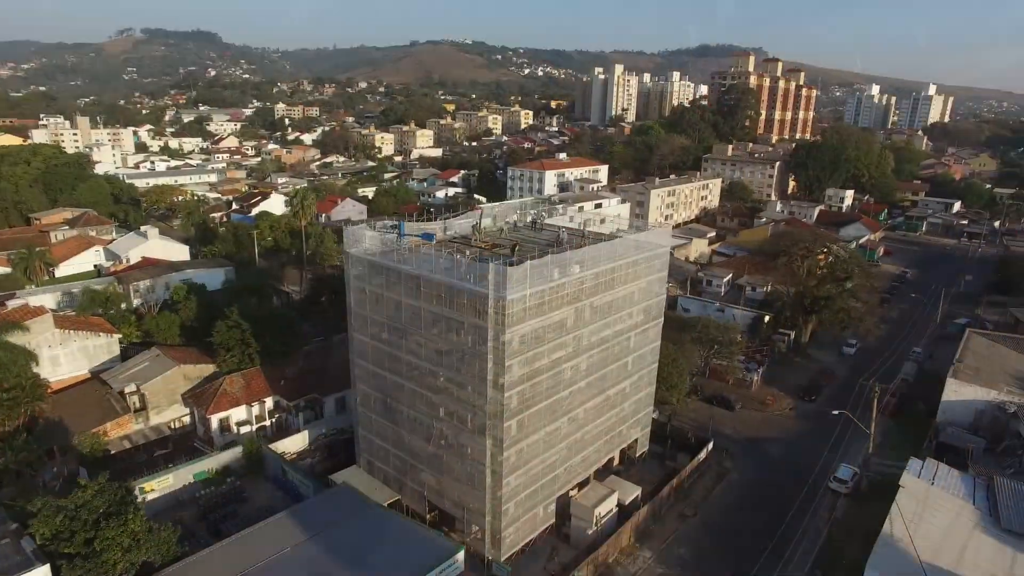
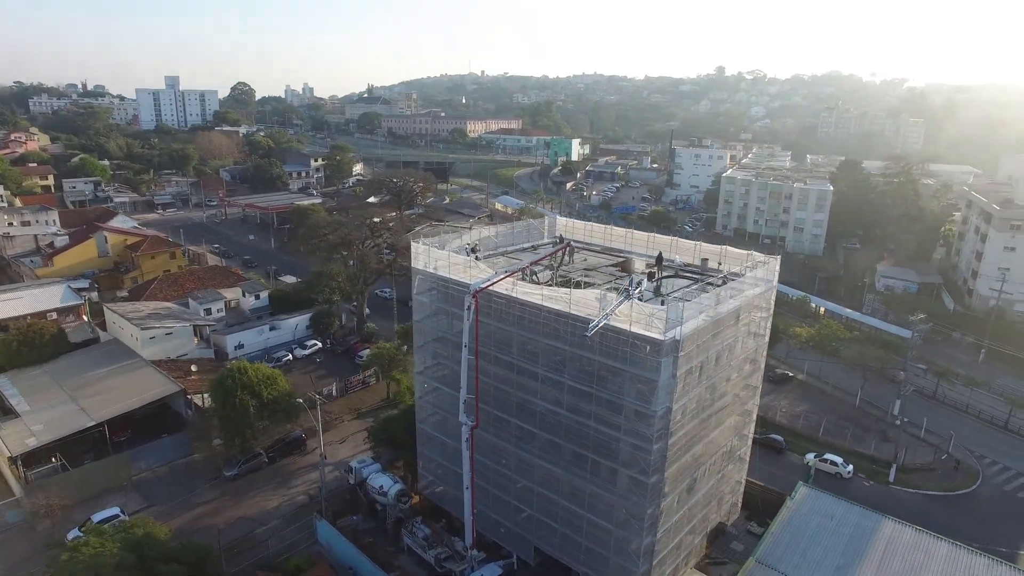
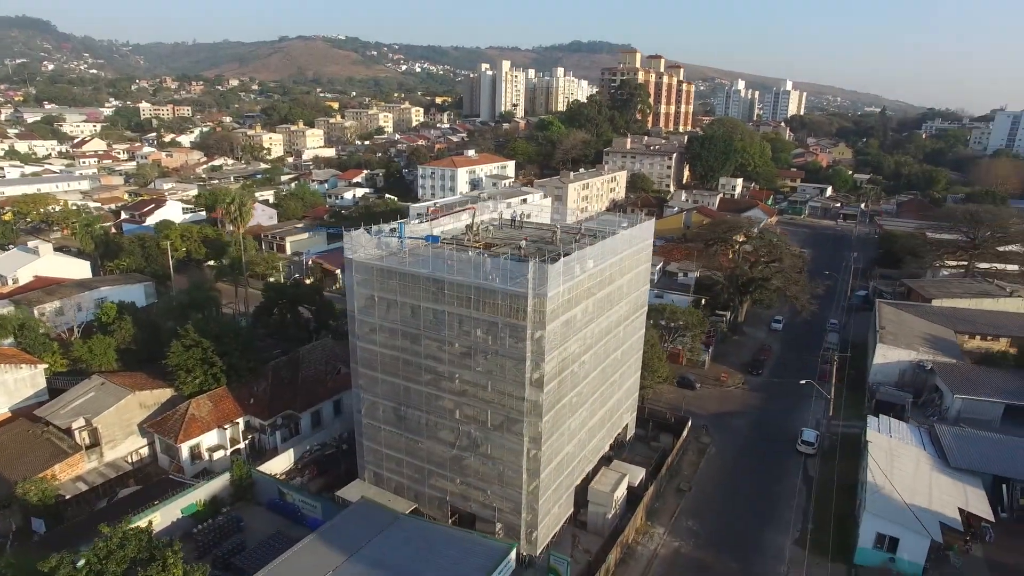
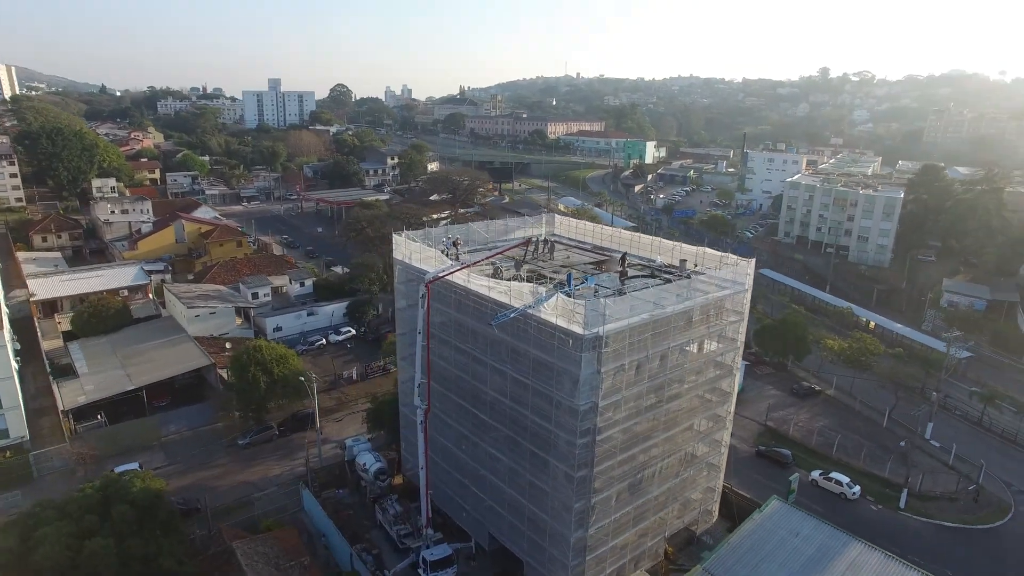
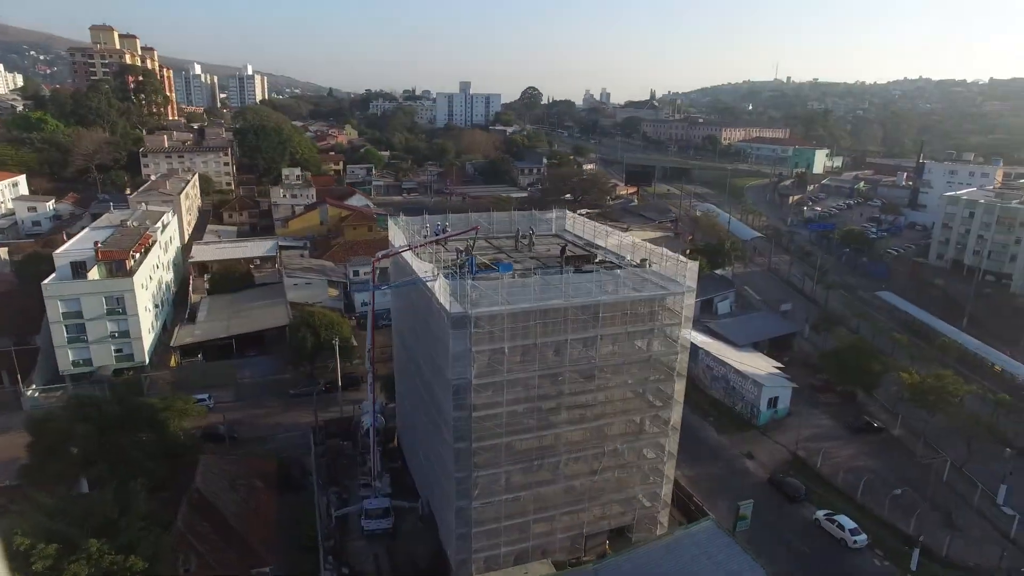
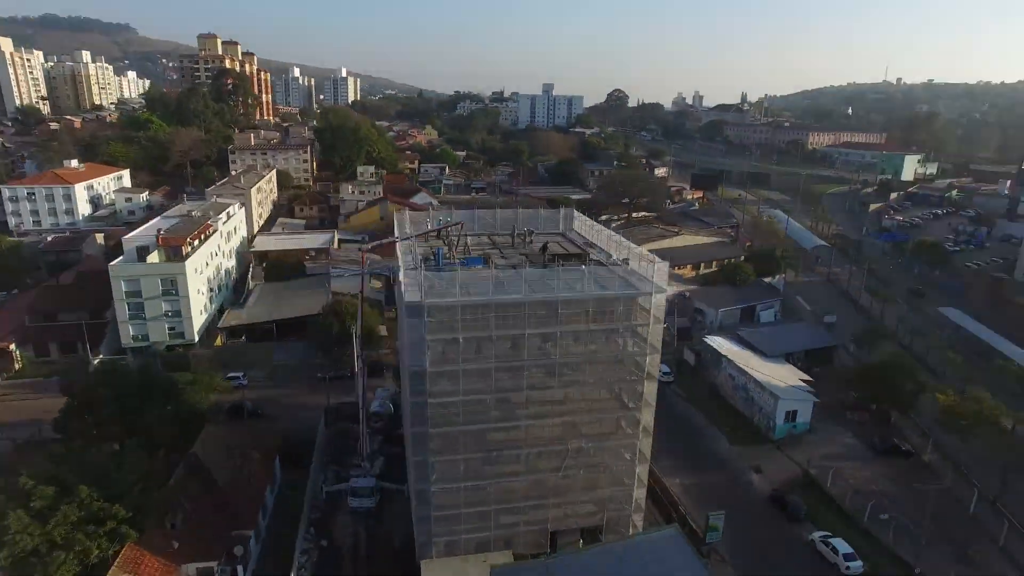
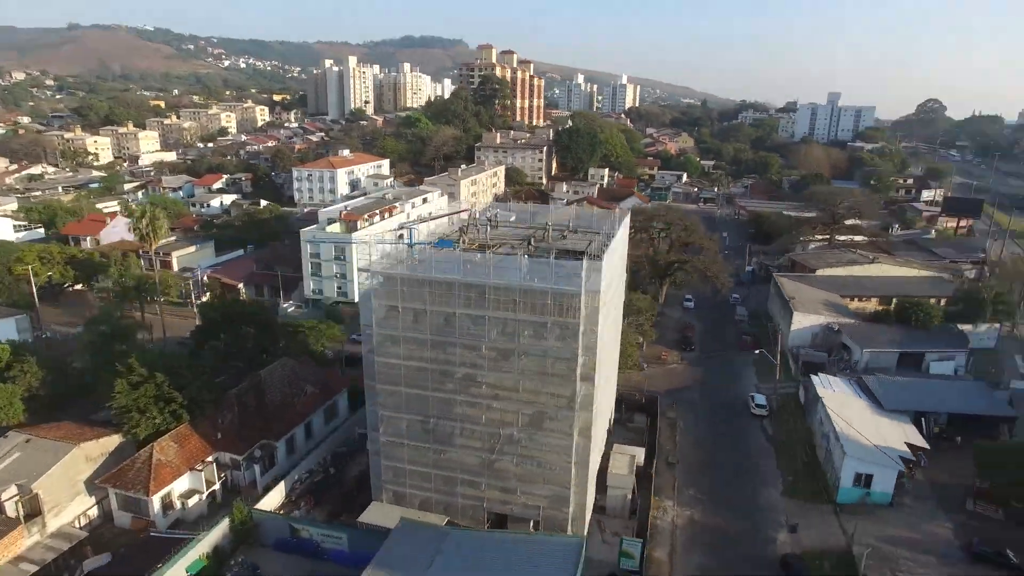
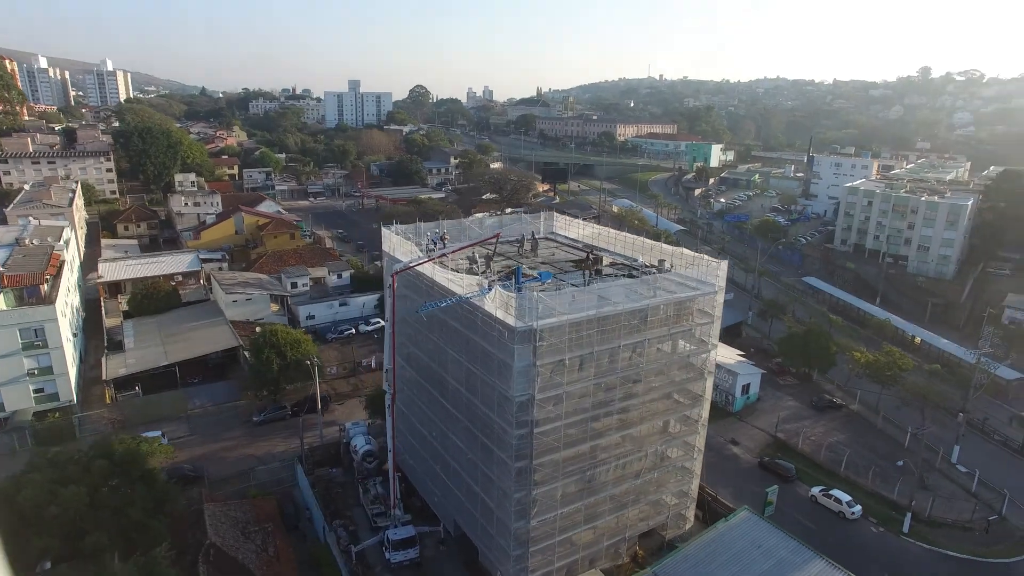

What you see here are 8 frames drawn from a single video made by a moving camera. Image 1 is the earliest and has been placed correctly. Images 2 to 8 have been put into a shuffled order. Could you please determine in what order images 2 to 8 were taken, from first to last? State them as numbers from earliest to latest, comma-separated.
3, 7, 6, 5, 8, 4, 2
